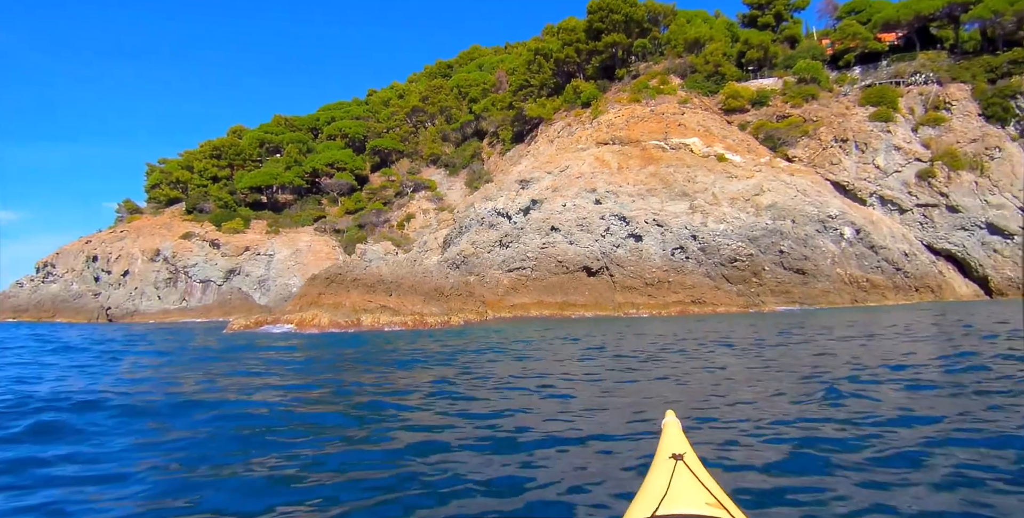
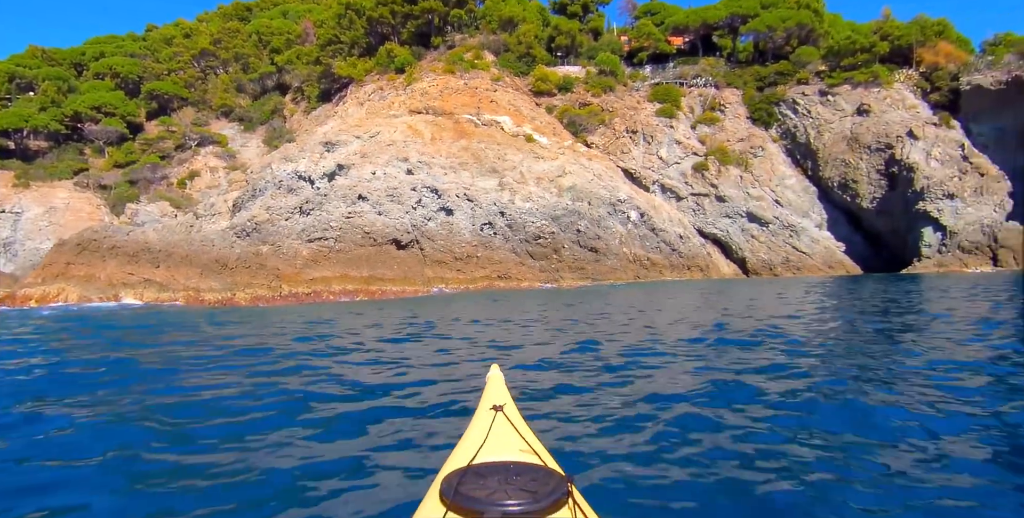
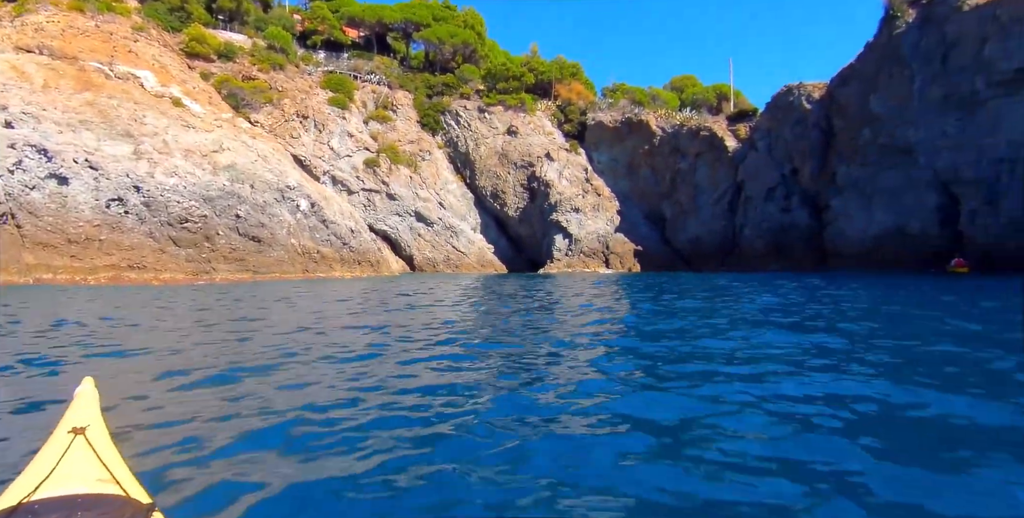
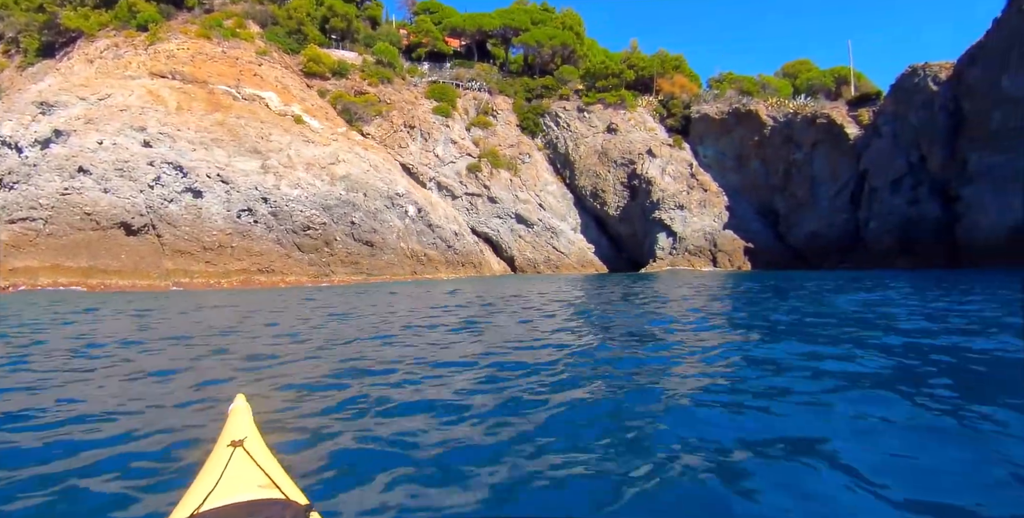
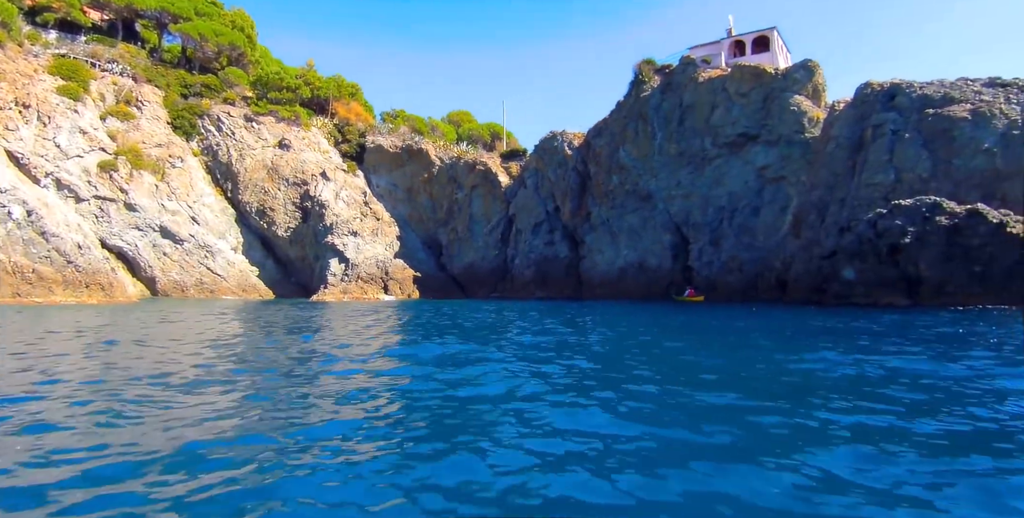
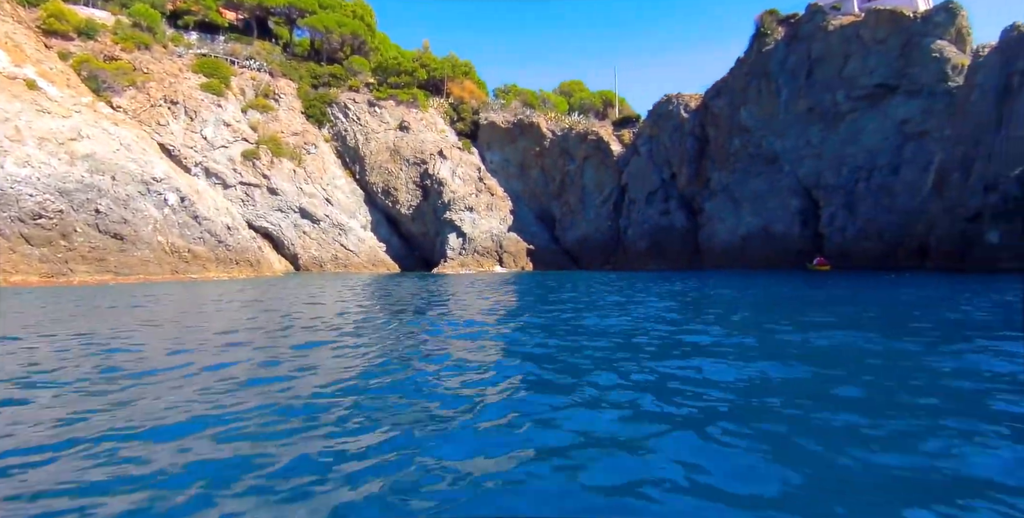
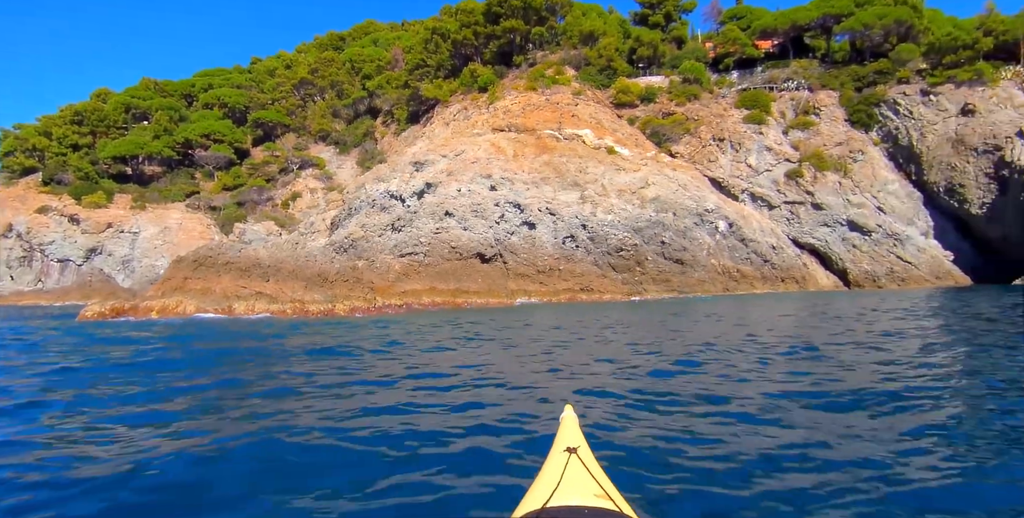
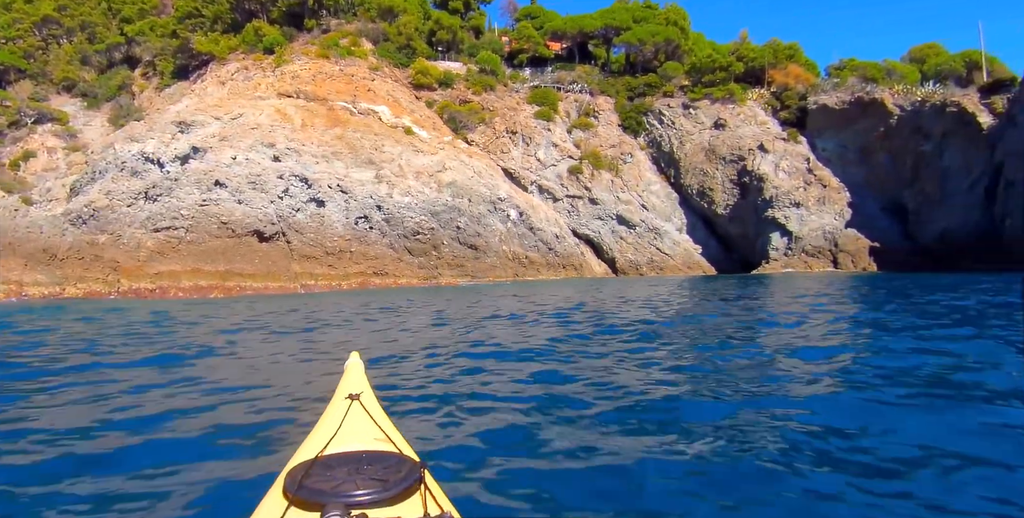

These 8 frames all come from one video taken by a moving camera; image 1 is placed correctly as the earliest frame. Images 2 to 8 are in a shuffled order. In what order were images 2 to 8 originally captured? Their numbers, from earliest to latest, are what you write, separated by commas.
7, 2, 8, 4, 3, 6, 5
